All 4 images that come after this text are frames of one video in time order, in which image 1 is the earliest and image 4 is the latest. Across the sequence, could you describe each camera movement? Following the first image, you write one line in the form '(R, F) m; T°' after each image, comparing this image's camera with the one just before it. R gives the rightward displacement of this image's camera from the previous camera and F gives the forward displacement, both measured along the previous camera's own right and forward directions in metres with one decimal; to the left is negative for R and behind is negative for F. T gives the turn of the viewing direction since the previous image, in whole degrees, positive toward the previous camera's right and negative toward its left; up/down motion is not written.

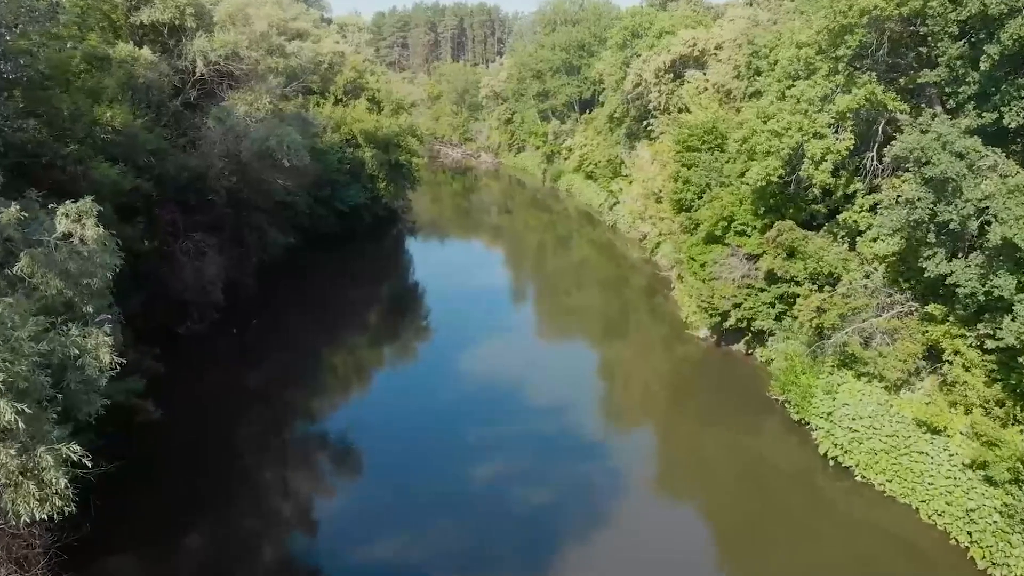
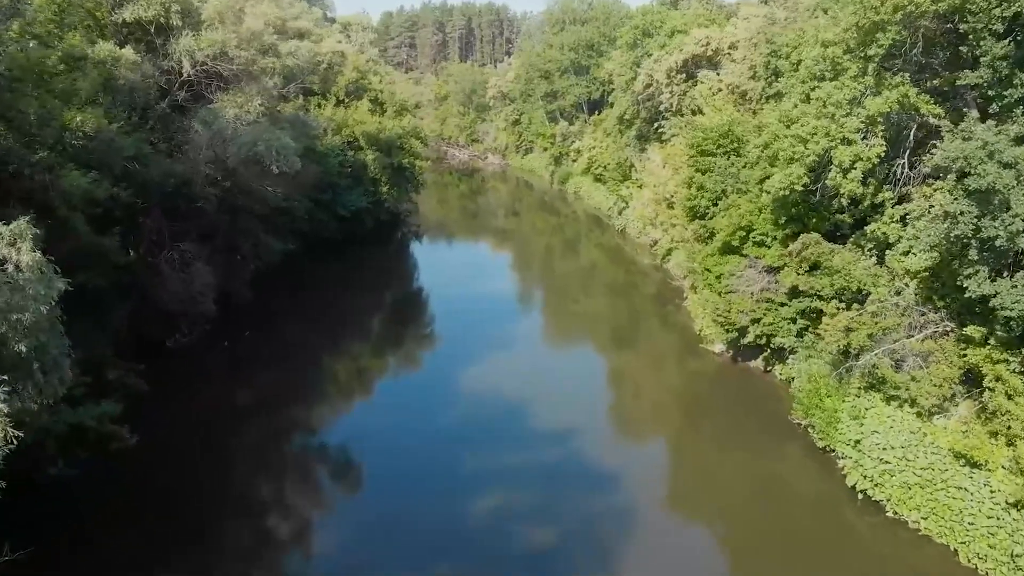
(0.0, +0.5) m; -1°
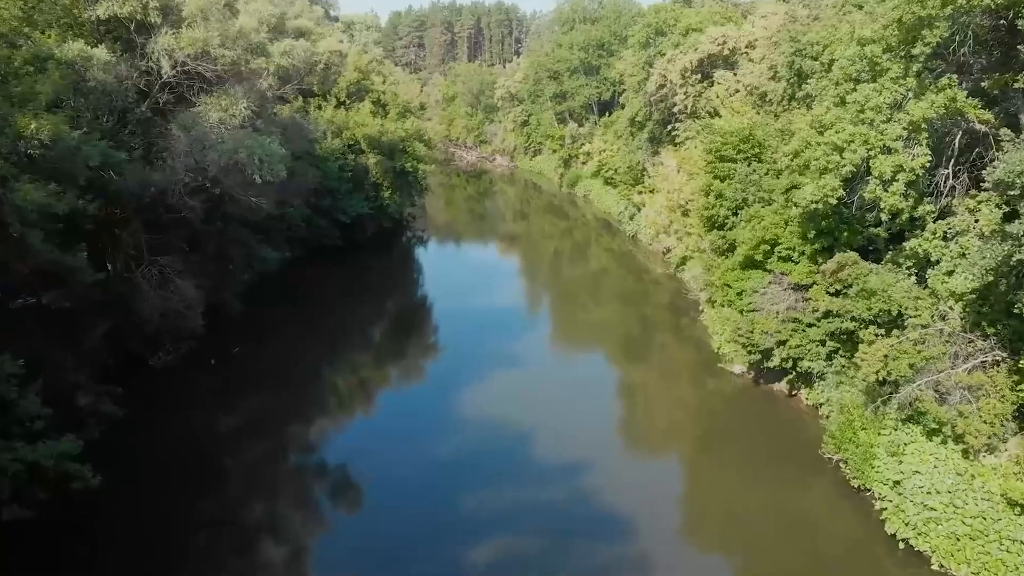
(+0.1, +0.6) m; -1°
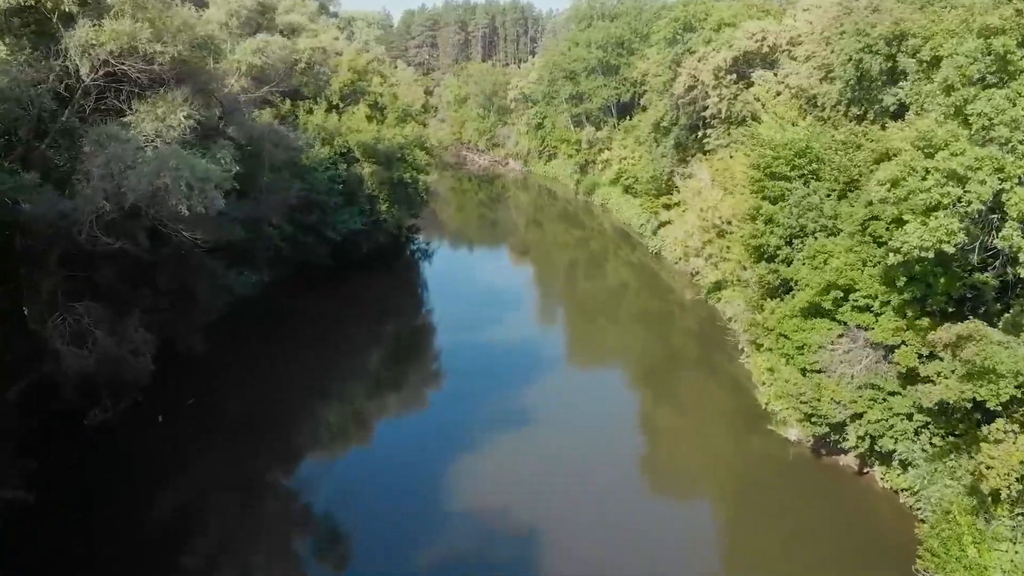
(+0.1, +1.6) m; -1°
